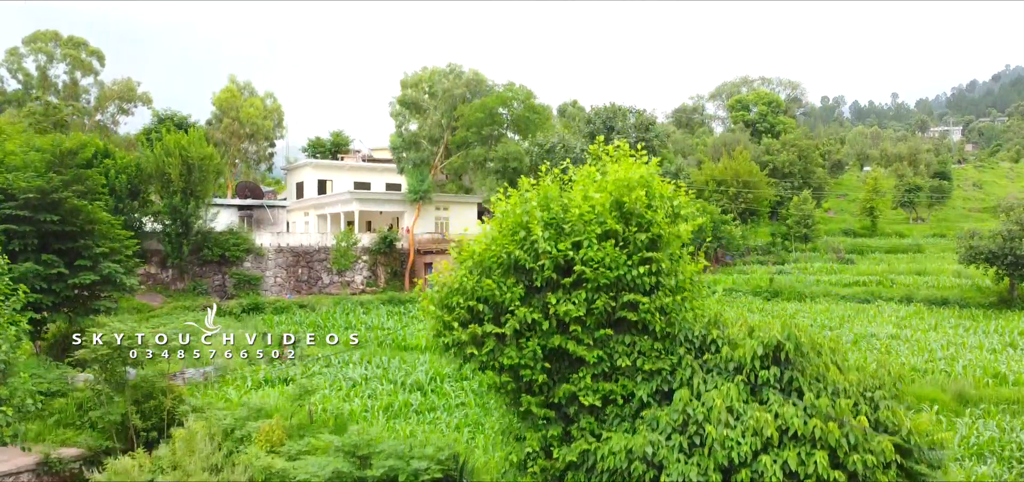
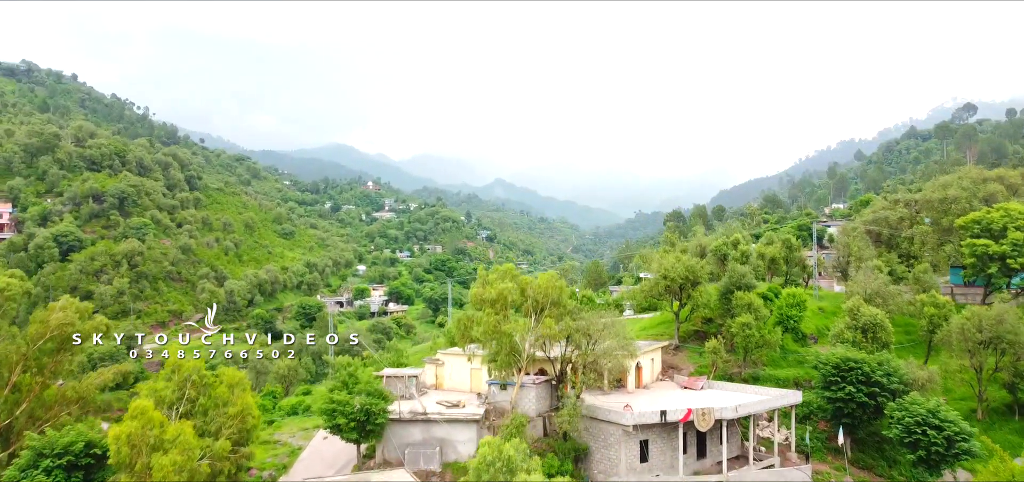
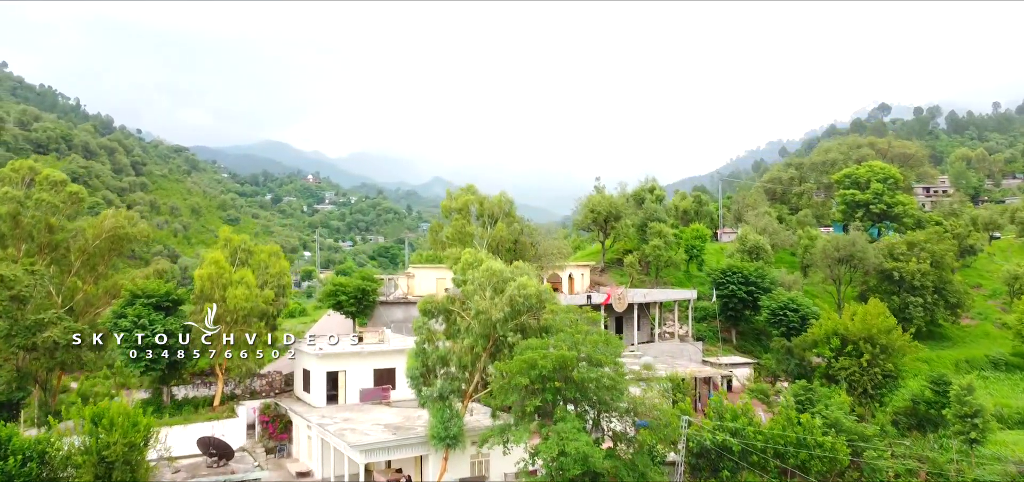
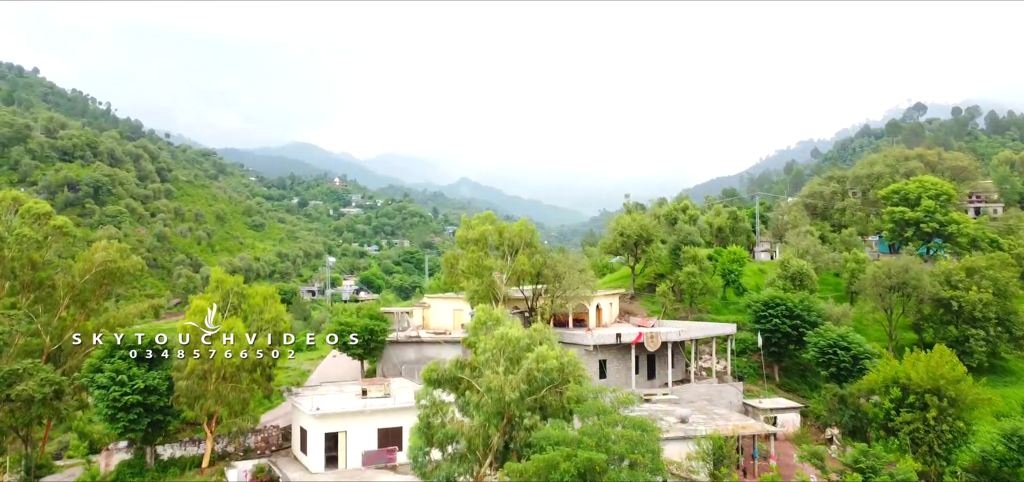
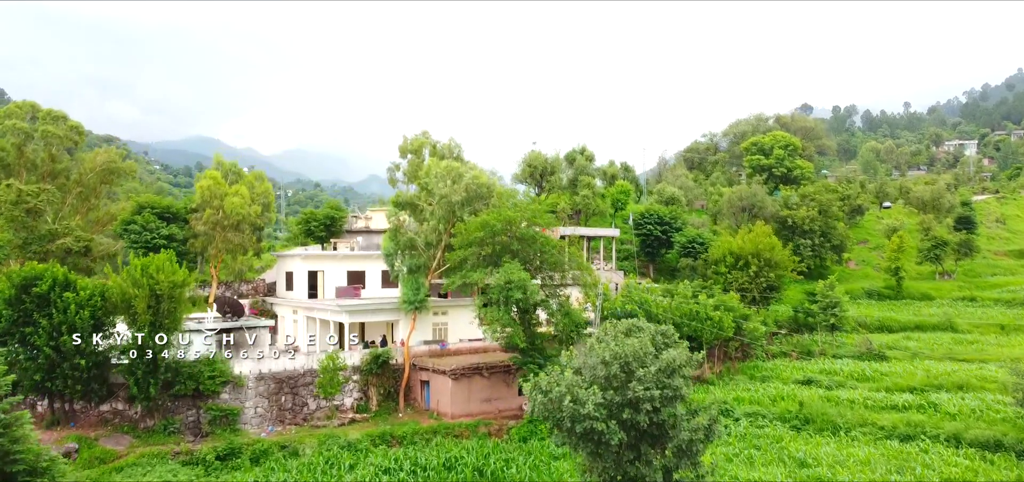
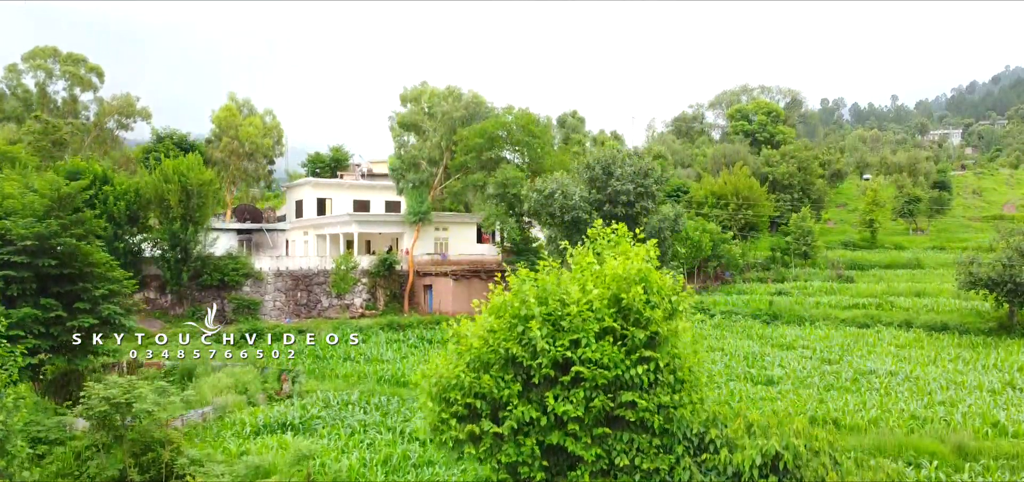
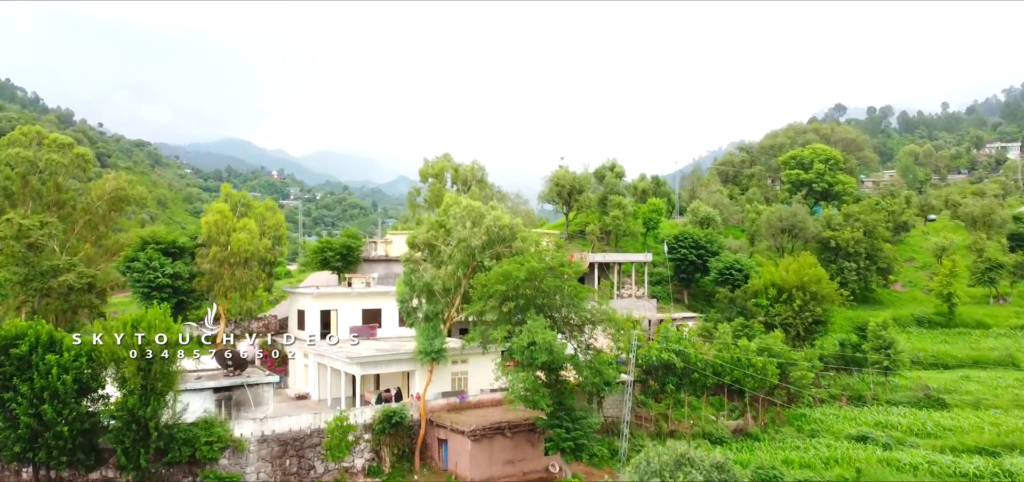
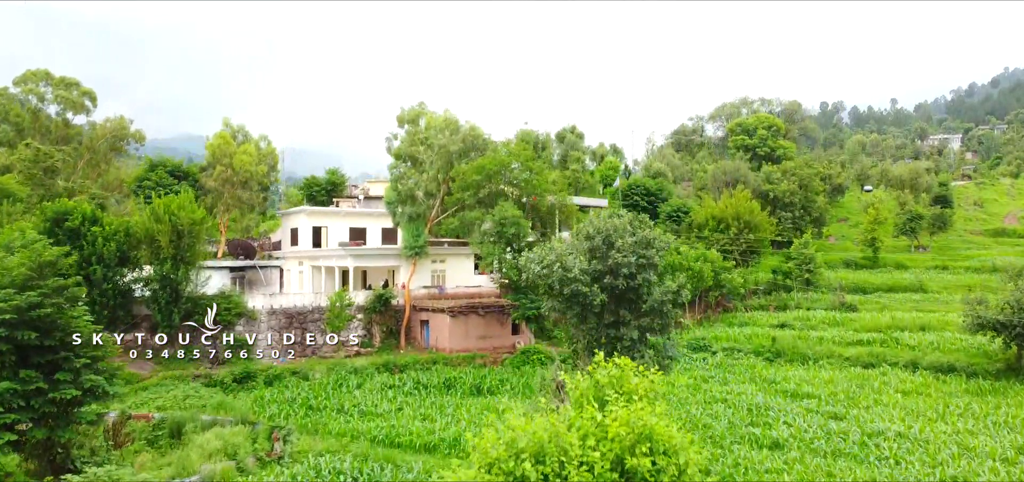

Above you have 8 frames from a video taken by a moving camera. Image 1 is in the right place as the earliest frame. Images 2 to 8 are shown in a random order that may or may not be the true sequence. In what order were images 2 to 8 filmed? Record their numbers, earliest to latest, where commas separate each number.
6, 8, 5, 7, 3, 4, 2
